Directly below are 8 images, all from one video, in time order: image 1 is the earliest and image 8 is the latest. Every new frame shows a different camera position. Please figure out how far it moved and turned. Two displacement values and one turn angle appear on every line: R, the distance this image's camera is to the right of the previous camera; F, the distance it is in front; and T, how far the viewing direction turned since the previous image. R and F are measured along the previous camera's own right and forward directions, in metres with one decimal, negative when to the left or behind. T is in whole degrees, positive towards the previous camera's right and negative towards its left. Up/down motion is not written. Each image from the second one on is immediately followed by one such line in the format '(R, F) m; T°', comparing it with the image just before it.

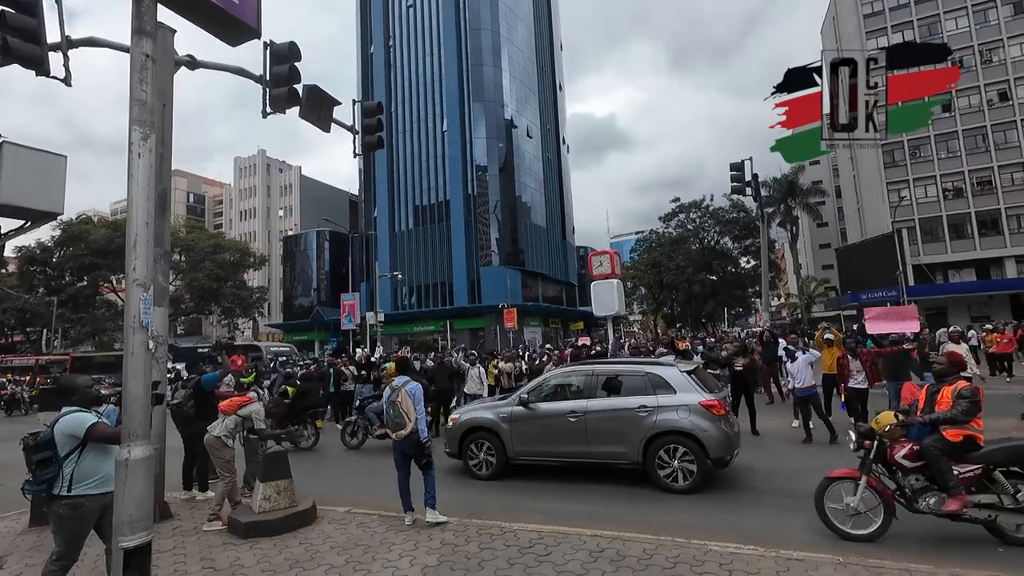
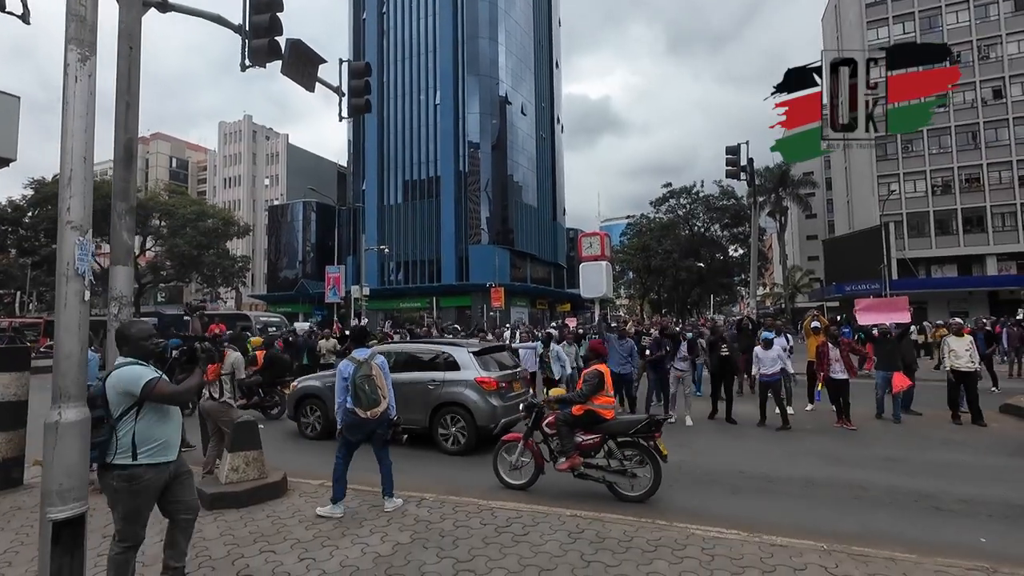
(0.0, +0.2) m; +1°
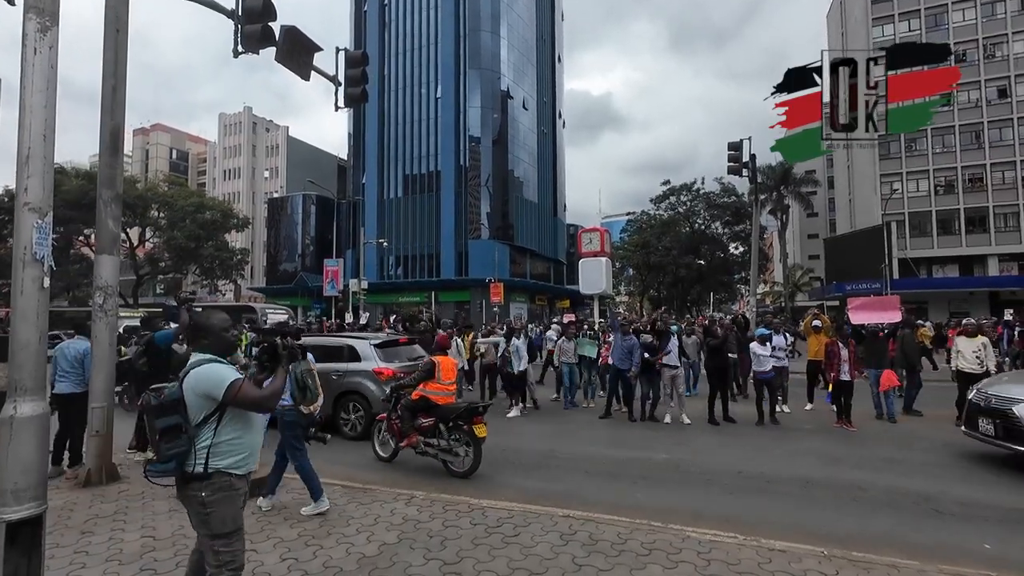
(0.0, +0.1) m; 0°
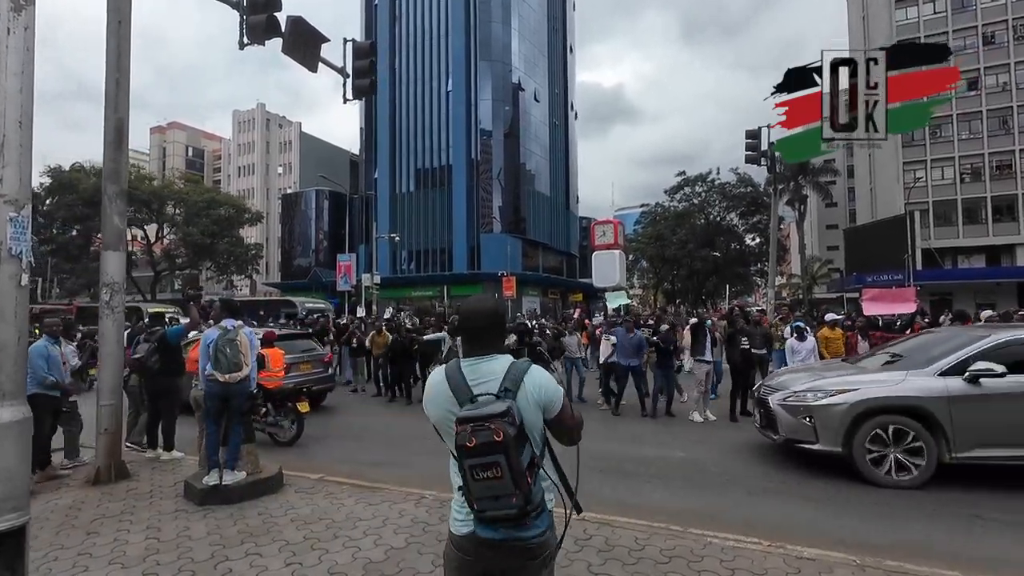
(0.0, +0.2) m; -1°
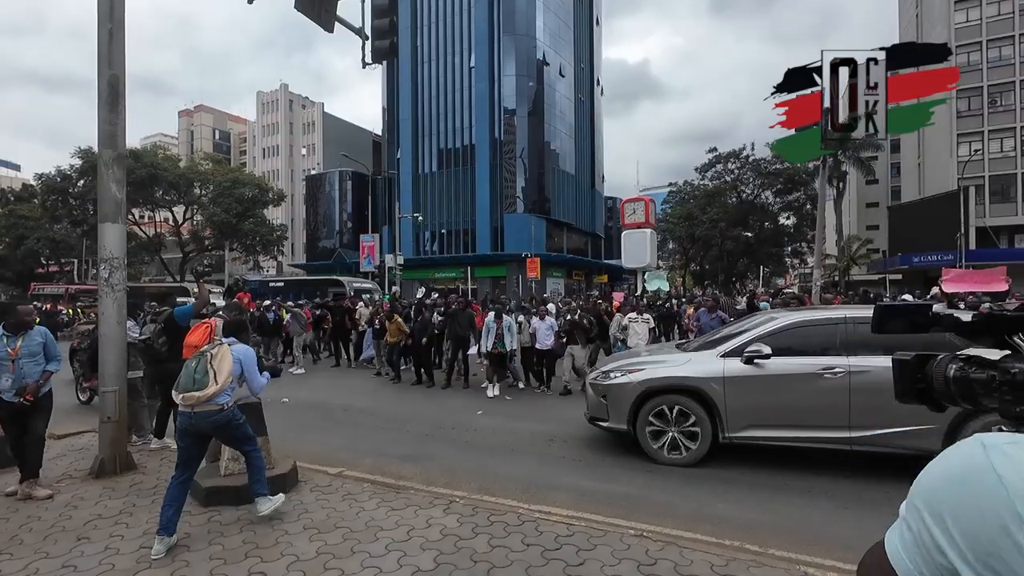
(-0.1, +0.7) m; -2°
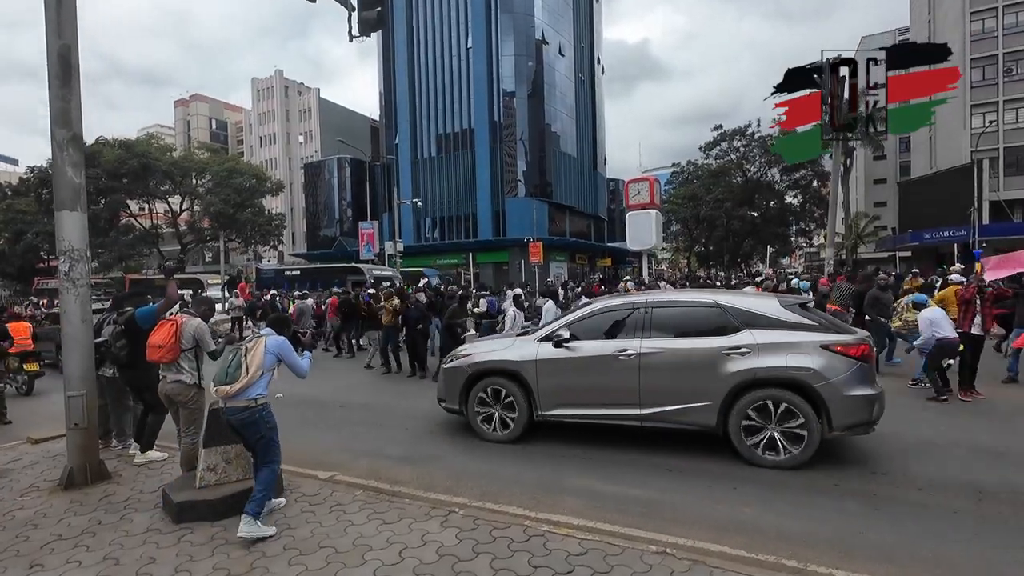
(0.0, +0.5) m; 0°
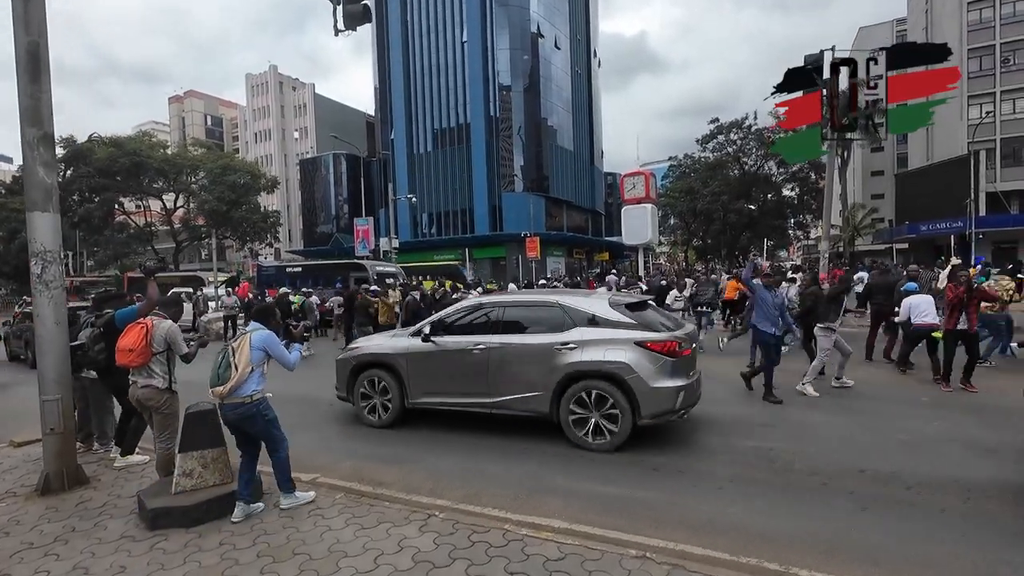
(+0.1, +0.1) m; 0°
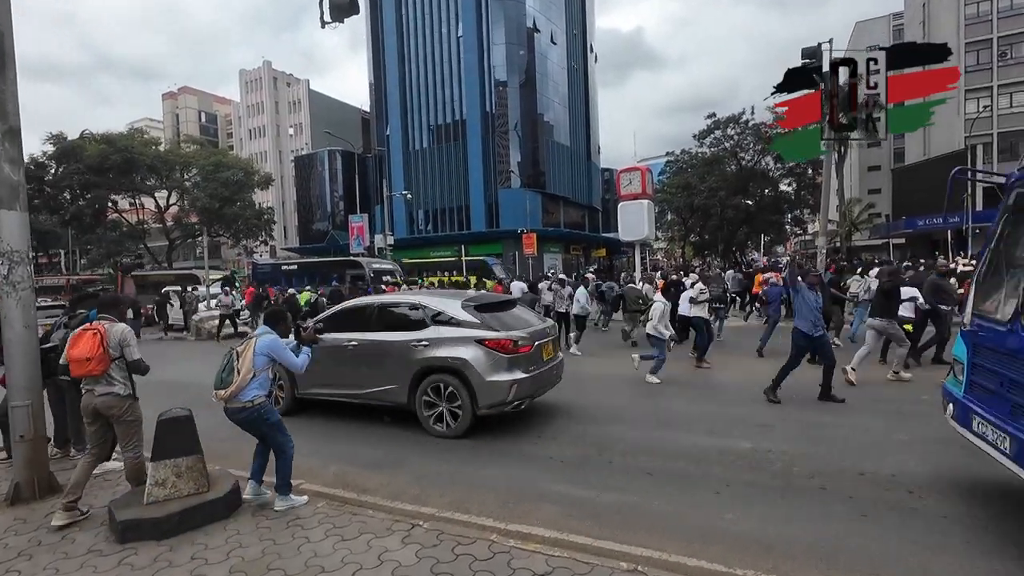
(+0.1, +0.2) m; 0°
